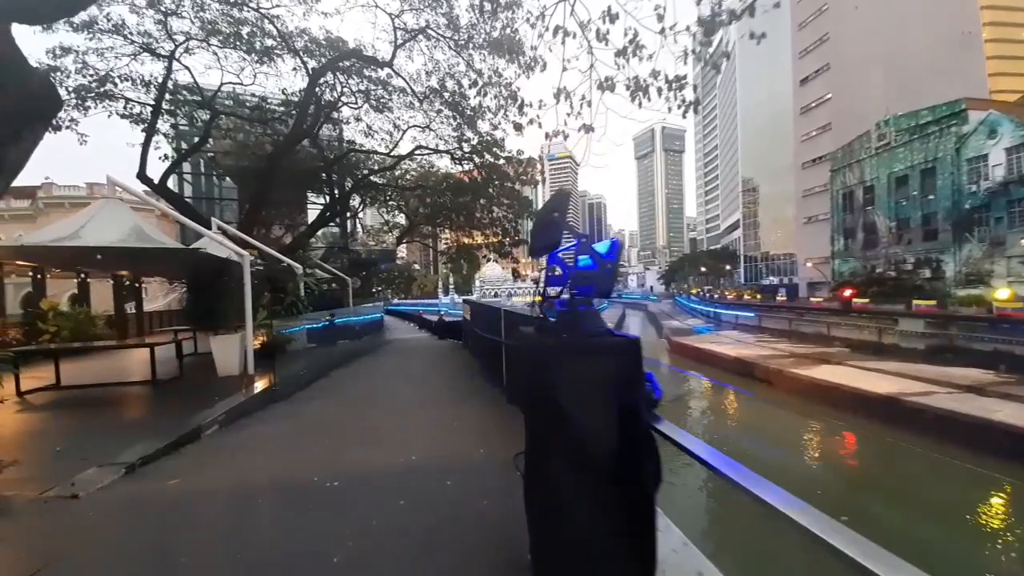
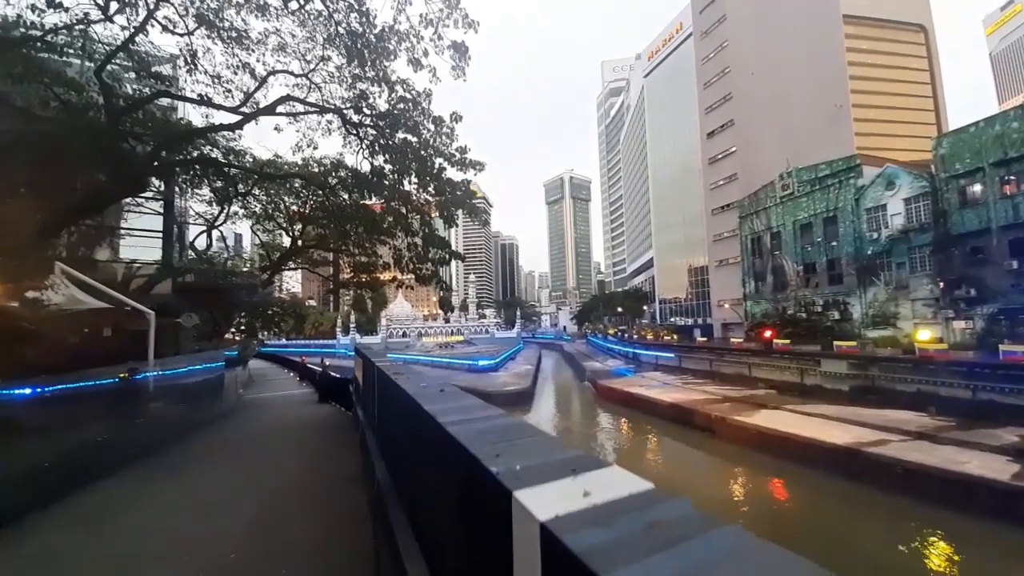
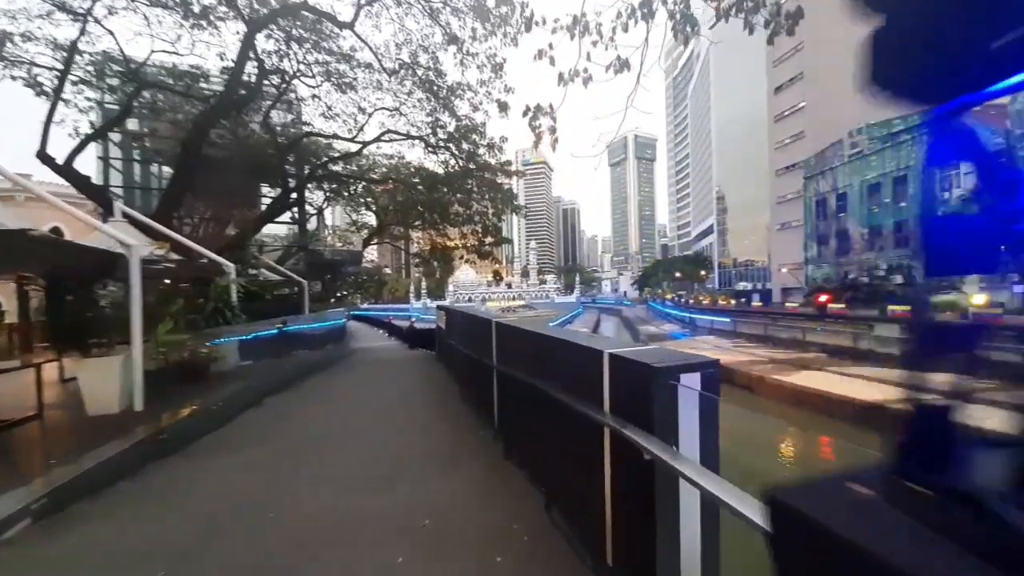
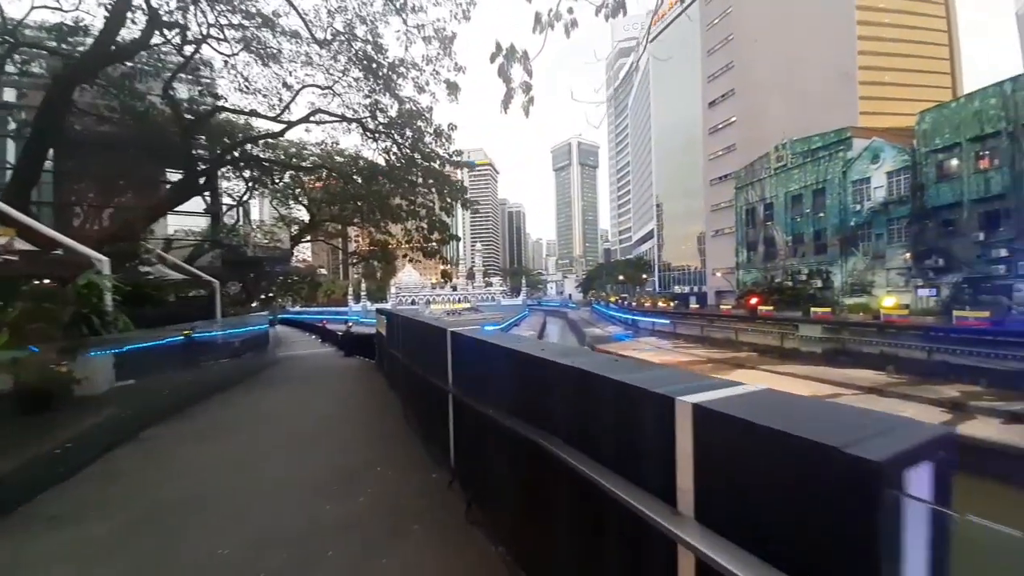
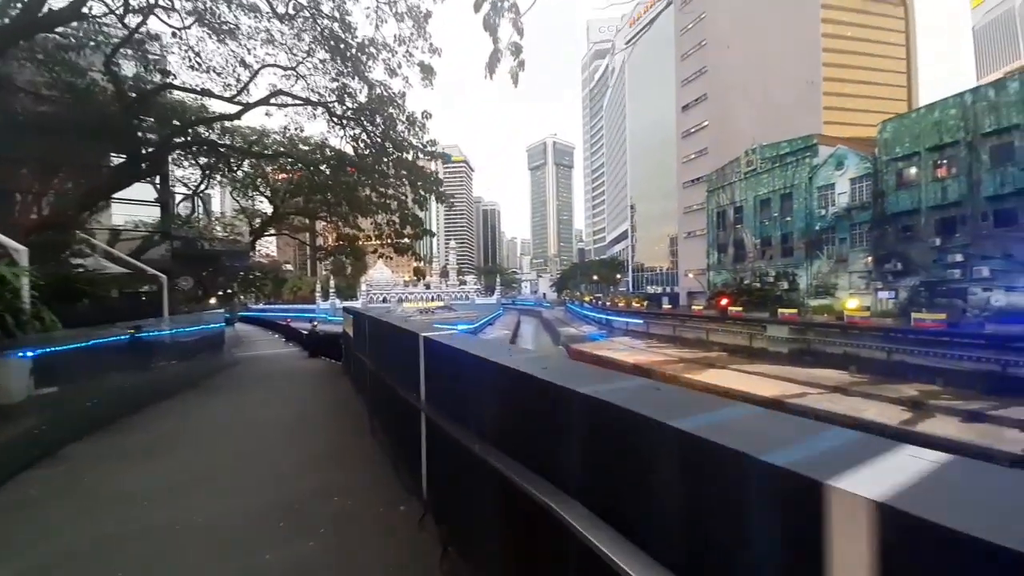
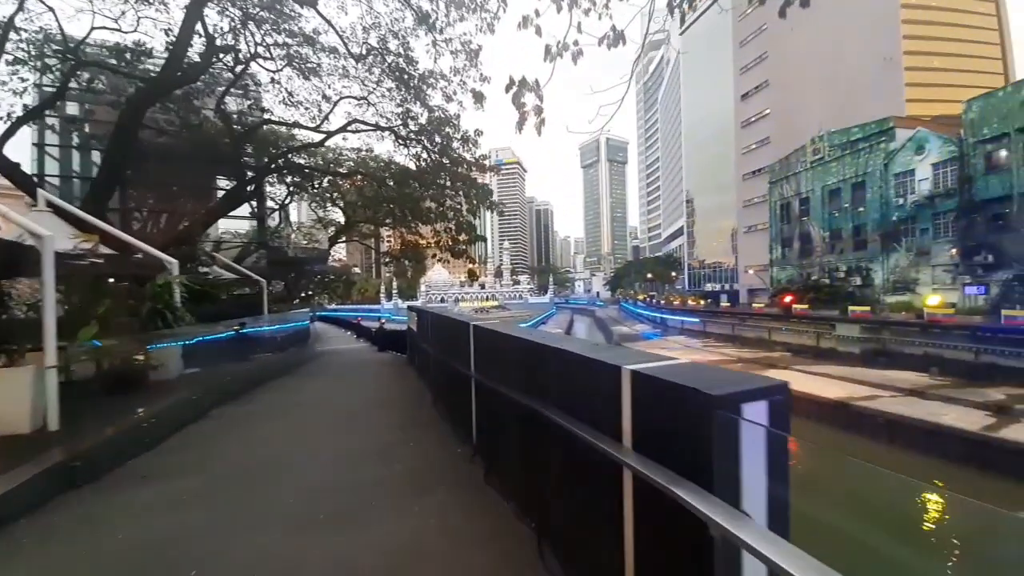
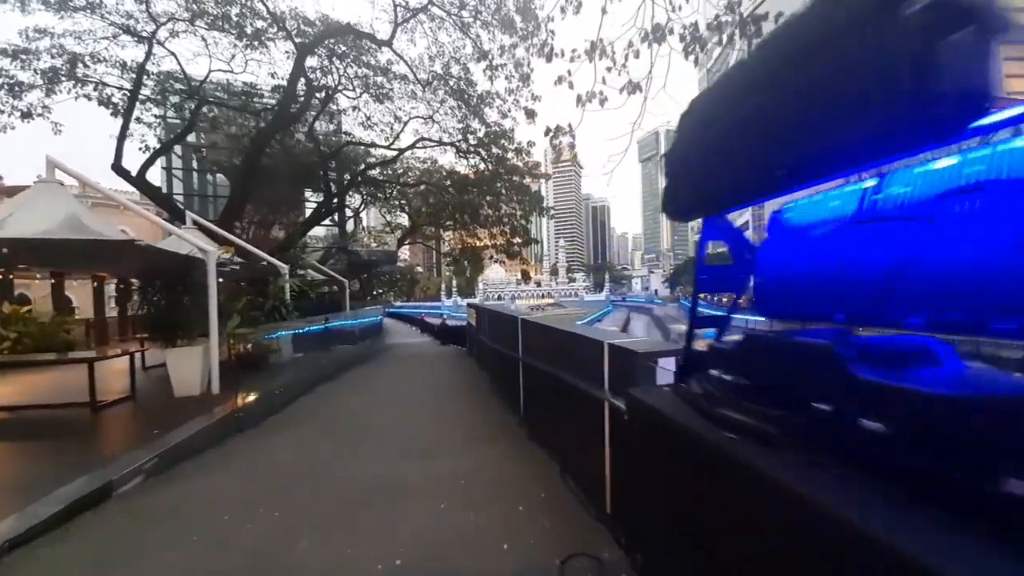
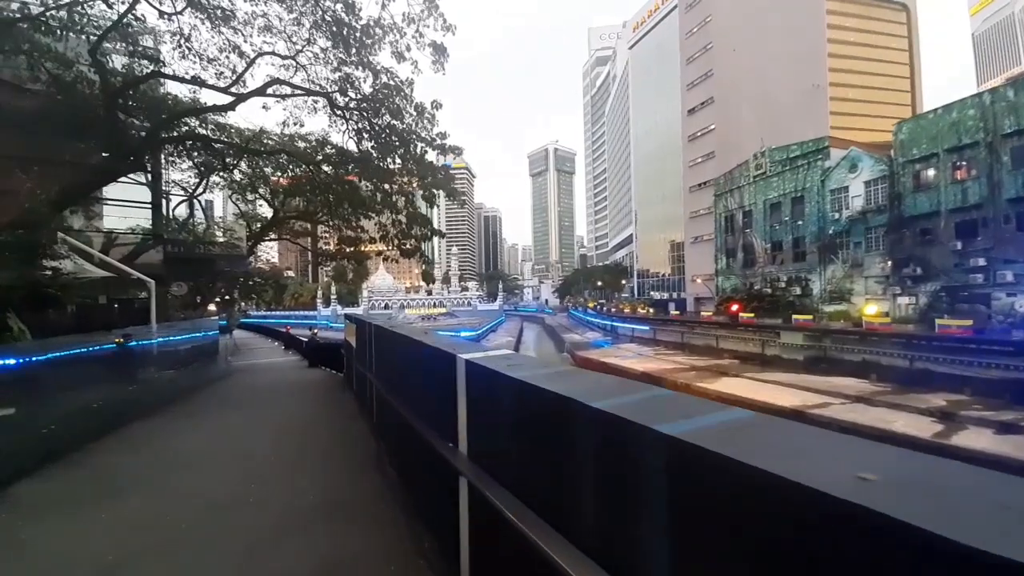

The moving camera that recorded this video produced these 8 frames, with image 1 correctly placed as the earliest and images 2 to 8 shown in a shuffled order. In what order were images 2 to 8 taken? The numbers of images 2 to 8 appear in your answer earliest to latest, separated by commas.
7, 3, 6, 4, 5, 8, 2
